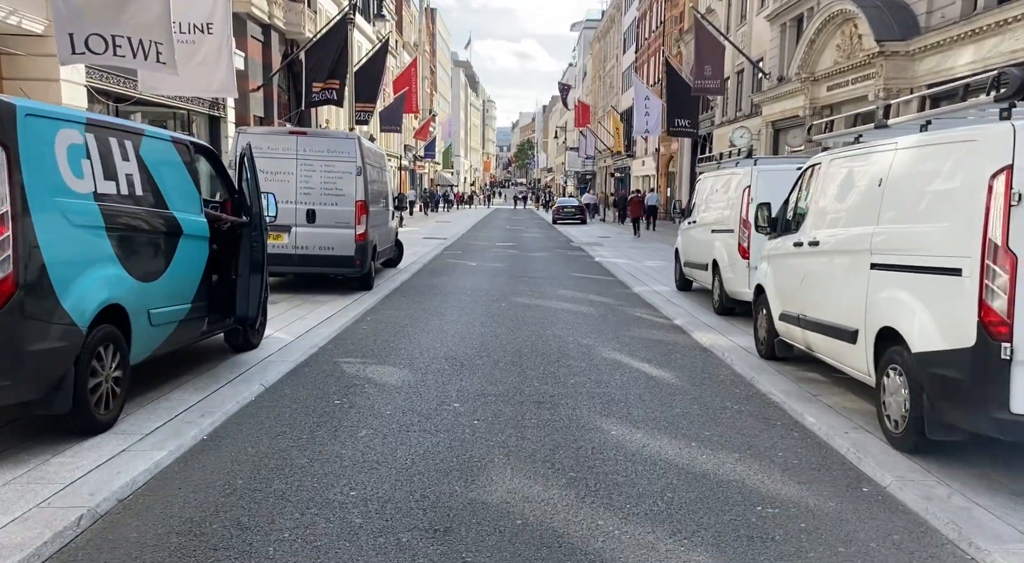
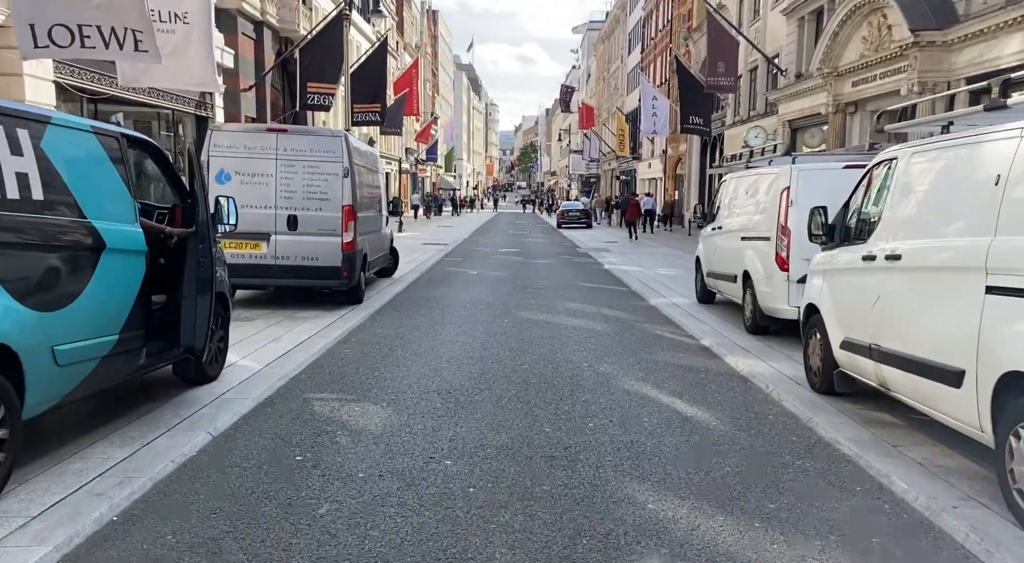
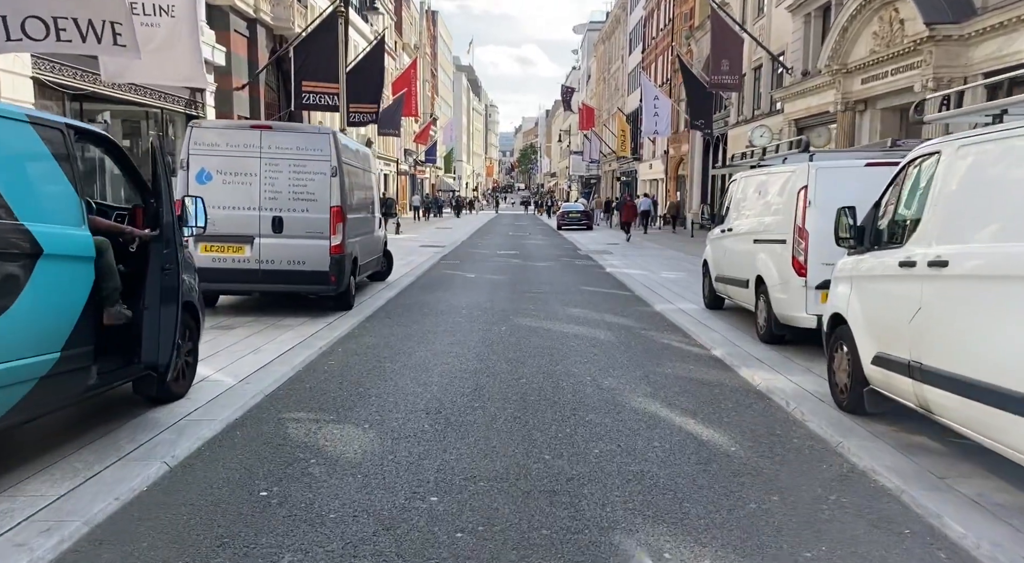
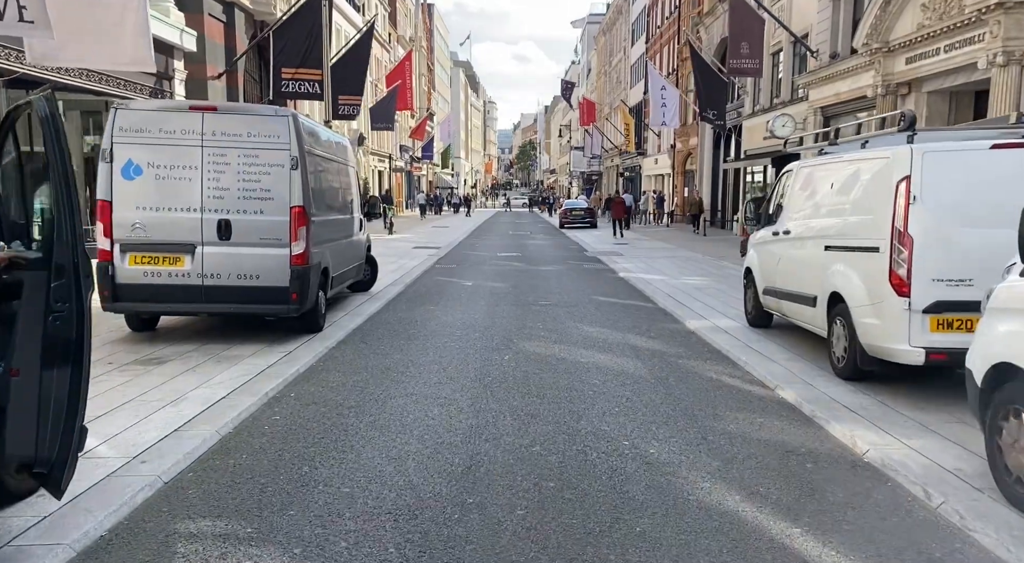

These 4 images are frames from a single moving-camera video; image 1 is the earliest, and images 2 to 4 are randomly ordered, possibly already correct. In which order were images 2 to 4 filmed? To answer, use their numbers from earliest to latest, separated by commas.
2, 3, 4
